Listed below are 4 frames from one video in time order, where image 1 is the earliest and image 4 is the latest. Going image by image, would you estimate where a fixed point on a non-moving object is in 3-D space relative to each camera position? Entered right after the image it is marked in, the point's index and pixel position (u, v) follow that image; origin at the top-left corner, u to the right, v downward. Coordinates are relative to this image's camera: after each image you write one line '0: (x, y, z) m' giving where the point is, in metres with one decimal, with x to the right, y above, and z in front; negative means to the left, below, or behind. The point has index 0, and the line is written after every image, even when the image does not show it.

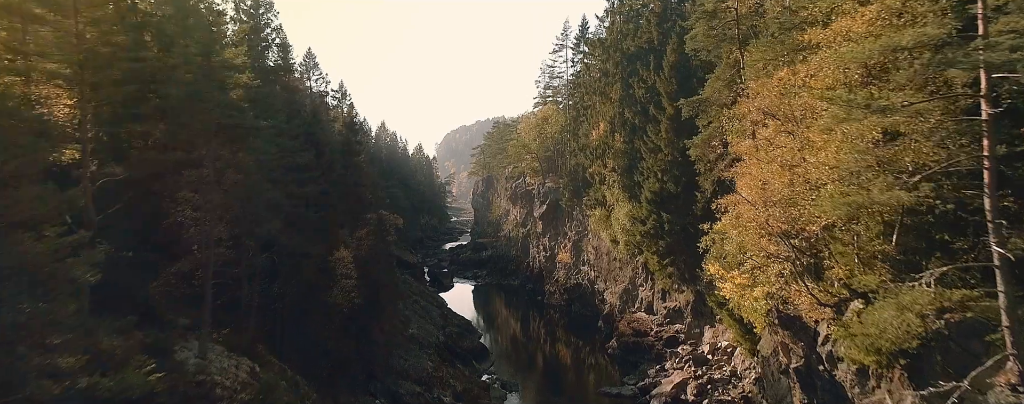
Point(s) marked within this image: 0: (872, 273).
0: (+10.2, -2.0, +14.4) m
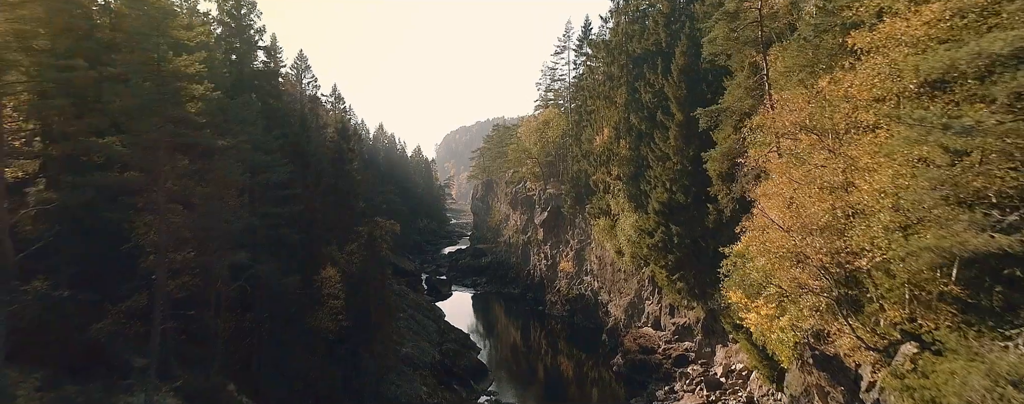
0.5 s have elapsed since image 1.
0: (+10.2, -2.7, +12.5) m
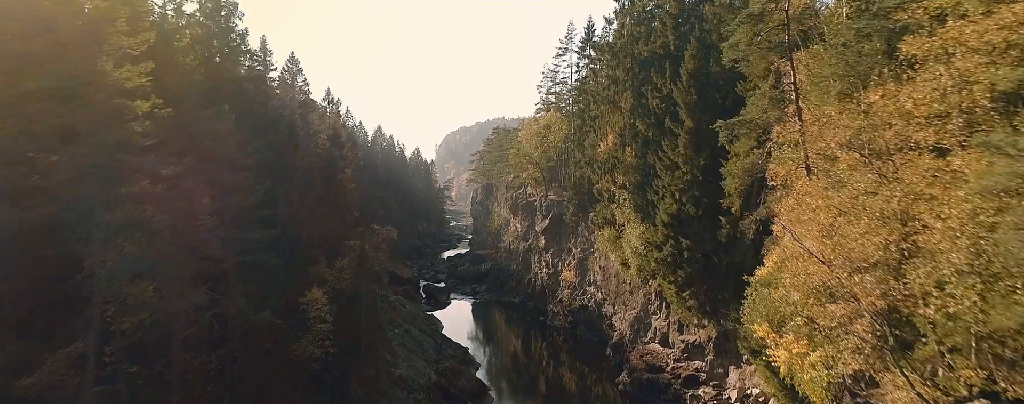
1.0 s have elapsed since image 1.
0: (+10.2, -3.4, +10.7) m
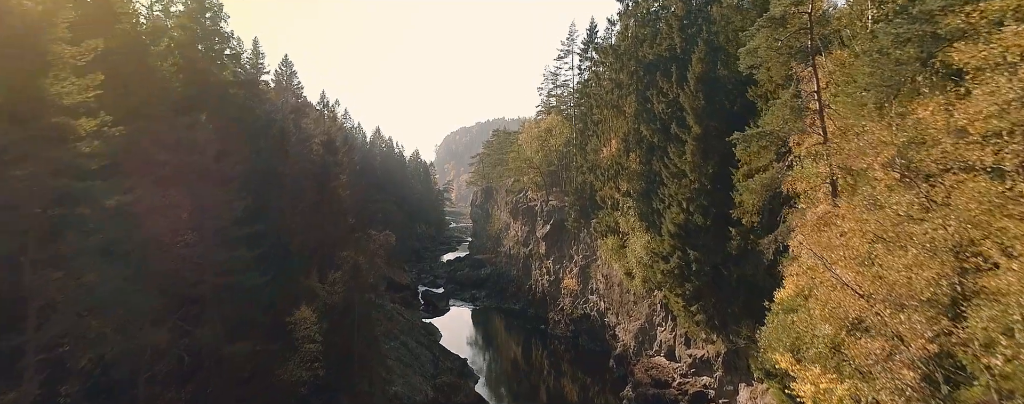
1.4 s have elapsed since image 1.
0: (+10.2, -4.0, +9.4) m
